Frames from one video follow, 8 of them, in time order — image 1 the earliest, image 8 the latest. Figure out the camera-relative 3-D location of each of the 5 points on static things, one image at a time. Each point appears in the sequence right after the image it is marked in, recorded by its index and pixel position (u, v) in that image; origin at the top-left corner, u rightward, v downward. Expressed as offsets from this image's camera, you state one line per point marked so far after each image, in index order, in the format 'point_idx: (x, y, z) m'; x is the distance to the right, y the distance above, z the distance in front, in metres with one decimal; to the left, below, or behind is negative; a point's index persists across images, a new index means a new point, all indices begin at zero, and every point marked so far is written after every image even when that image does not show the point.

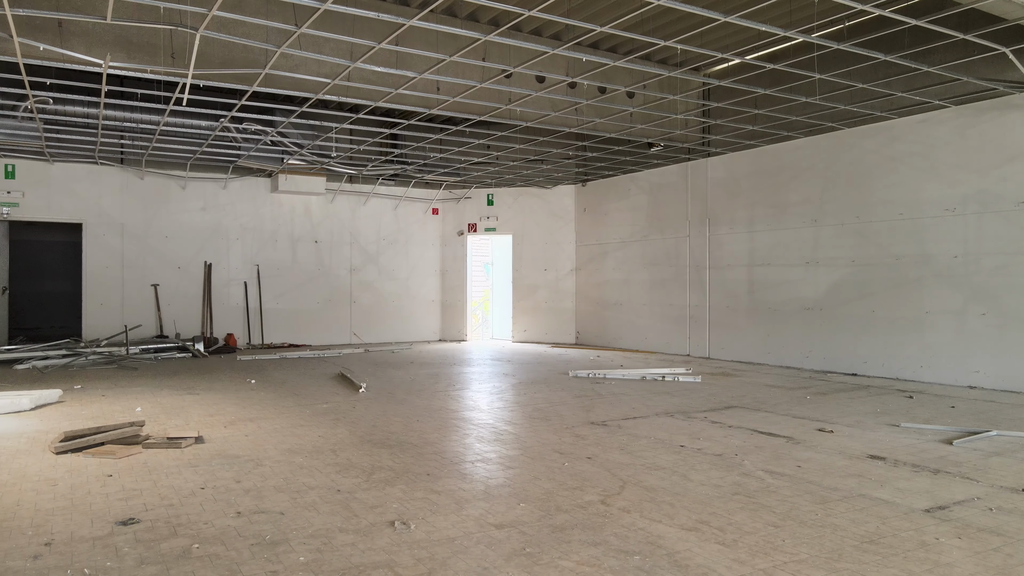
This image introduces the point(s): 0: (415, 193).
0: (-1.6, +1.6, +12.8) m
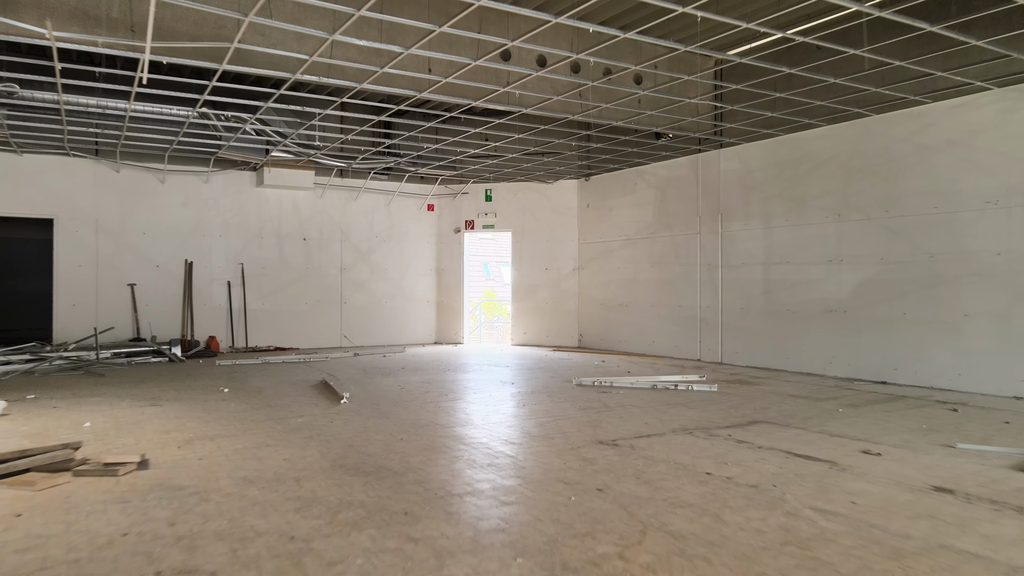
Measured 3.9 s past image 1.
0: (-1.6, +1.6, +12.1) m
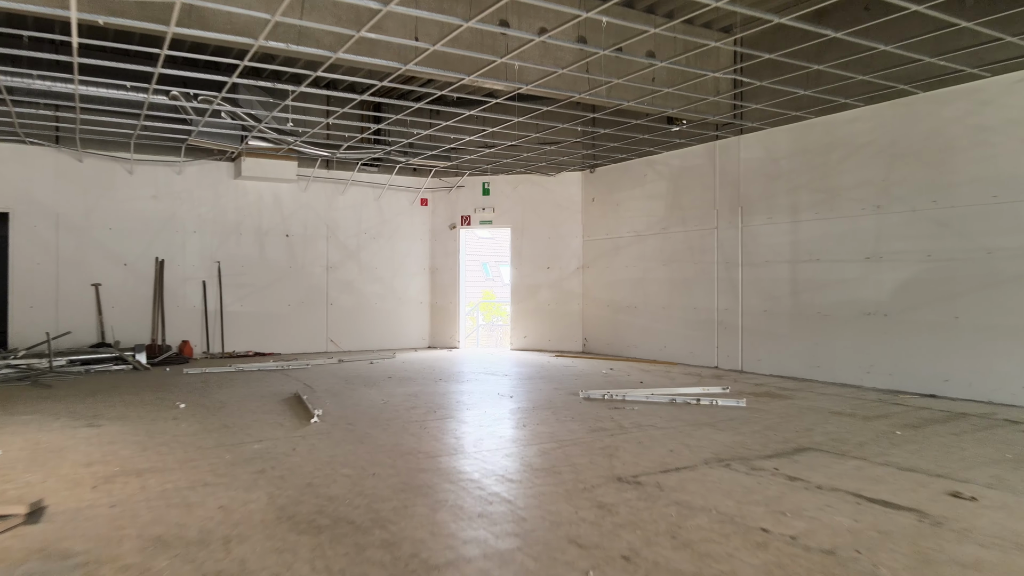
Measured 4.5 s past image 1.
0: (-1.6, +1.6, +11.3) m
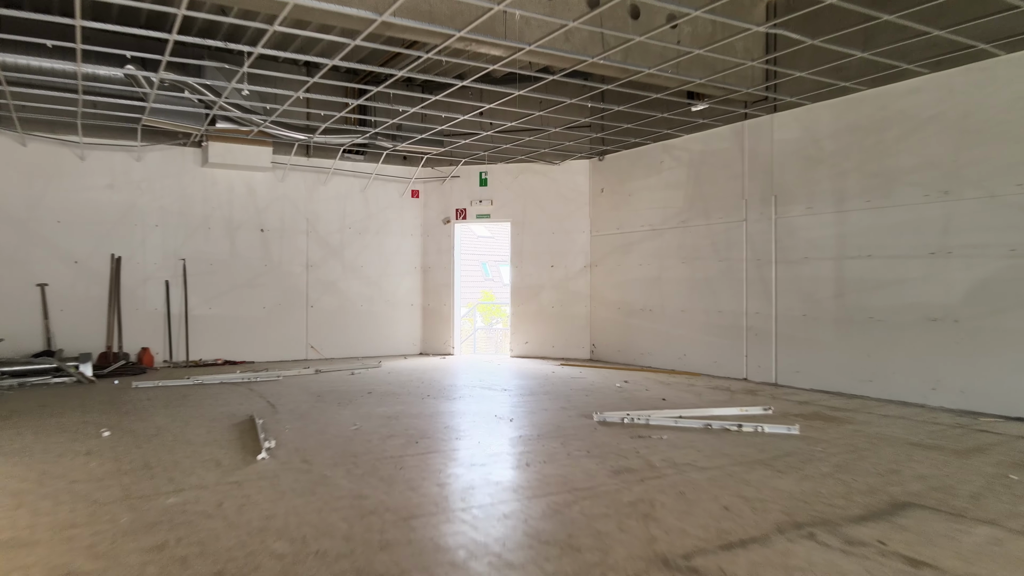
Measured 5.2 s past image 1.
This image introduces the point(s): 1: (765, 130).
0: (-1.6, +1.6, +10.3) m
1: (+2.3, +1.4, +7.2) m
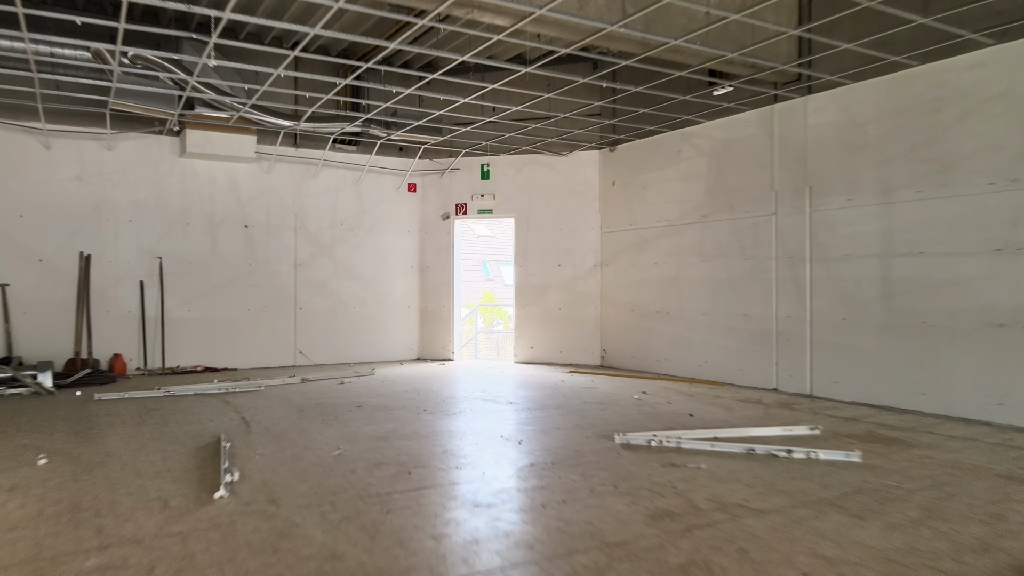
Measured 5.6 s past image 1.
0: (-1.6, +1.6, +9.6) m
1: (+2.4, +1.4, +6.5) m
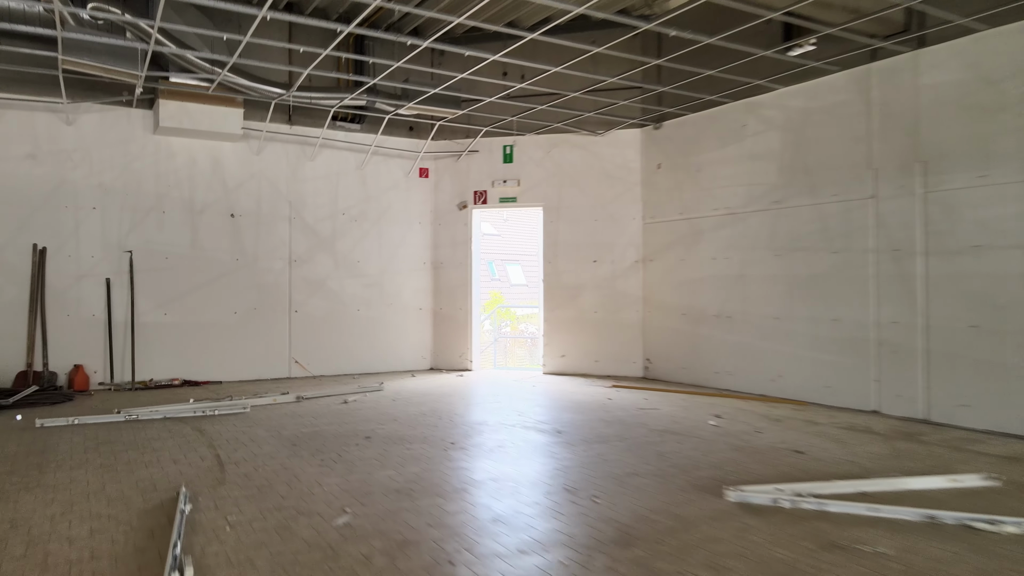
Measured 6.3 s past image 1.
0: (-1.3, +1.6, +8.3) m
1: (+2.7, +1.4, +5.3) m
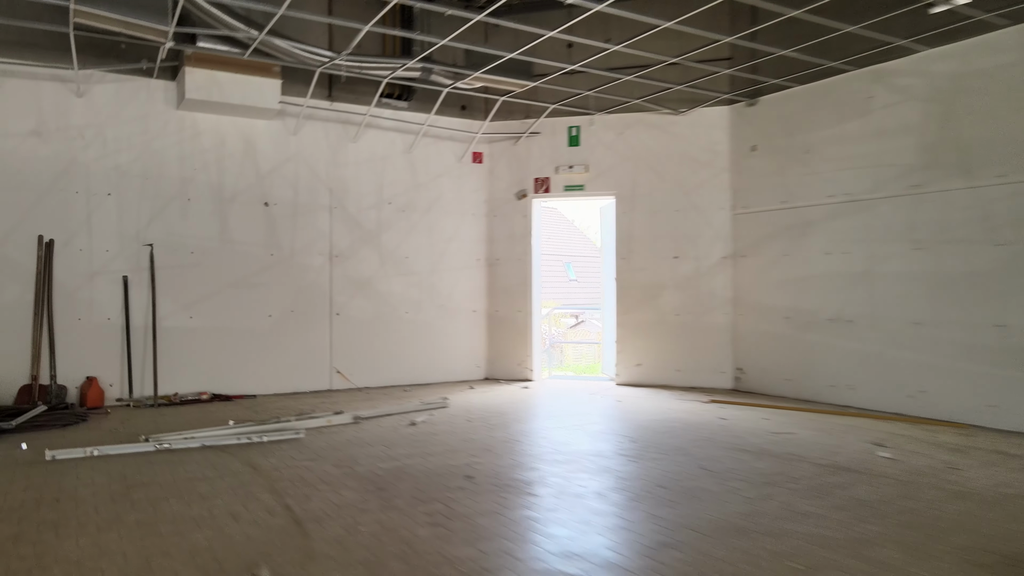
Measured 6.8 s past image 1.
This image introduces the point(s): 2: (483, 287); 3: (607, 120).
0: (-0.7, +1.6, +7.4) m
1: (+3.3, +1.4, +4.3) m
2: (-0.3, 0.0, +7.7) m
3: (+0.9, +1.6, +7.3) m
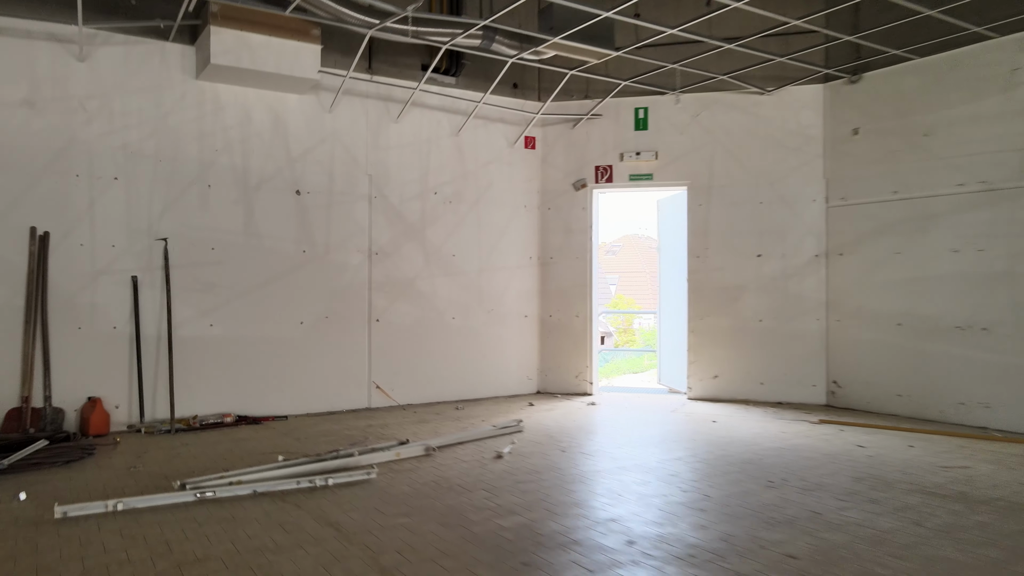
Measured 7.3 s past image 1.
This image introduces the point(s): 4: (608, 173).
0: (-0.2, +1.5, +6.5) m
1: (+3.9, +1.4, +3.6) m
2: (+0.2, 0.0, +6.8) m
3: (+1.4, +1.5, +6.4) m
4: (+0.8, +1.0, +6.6) m
